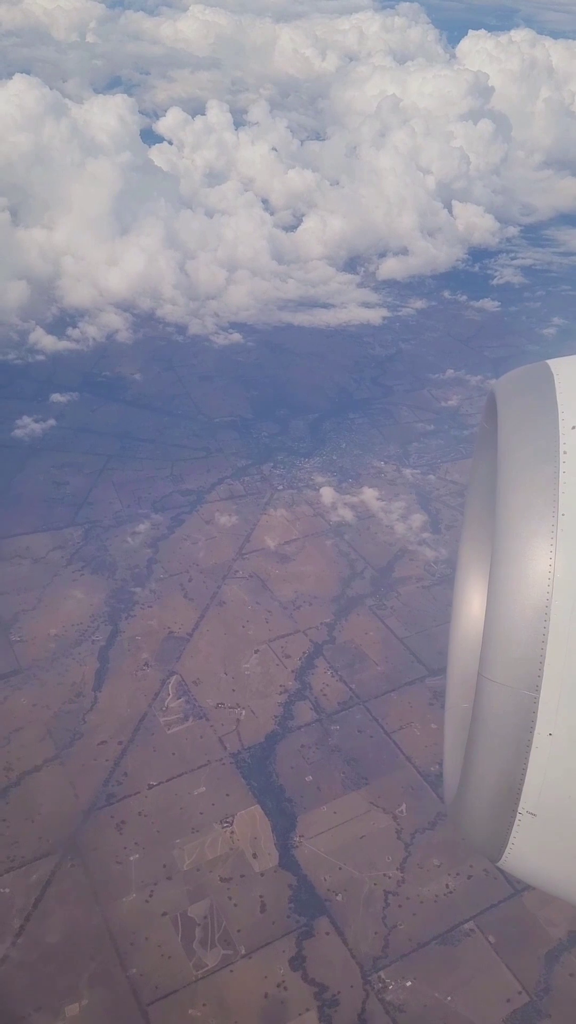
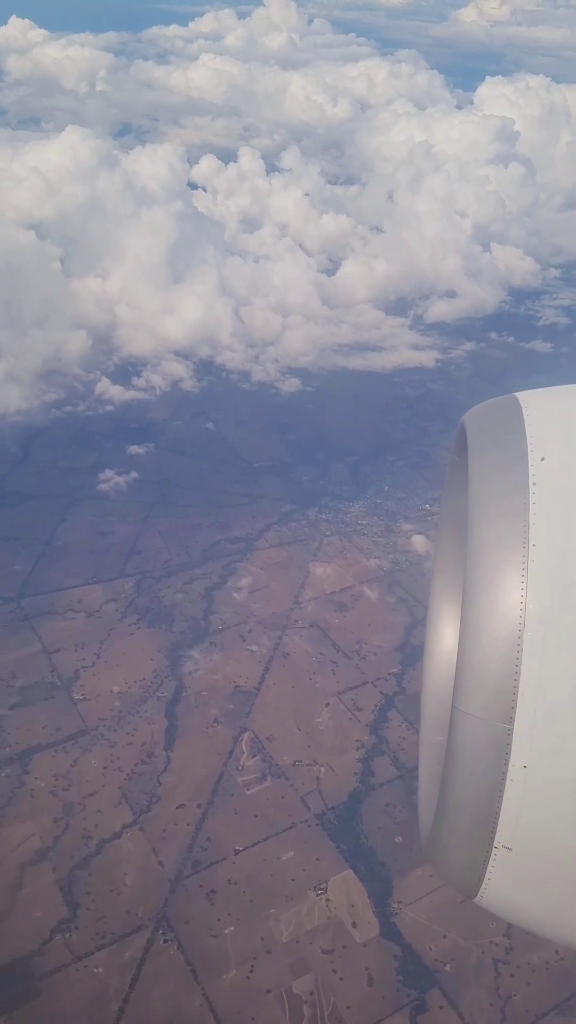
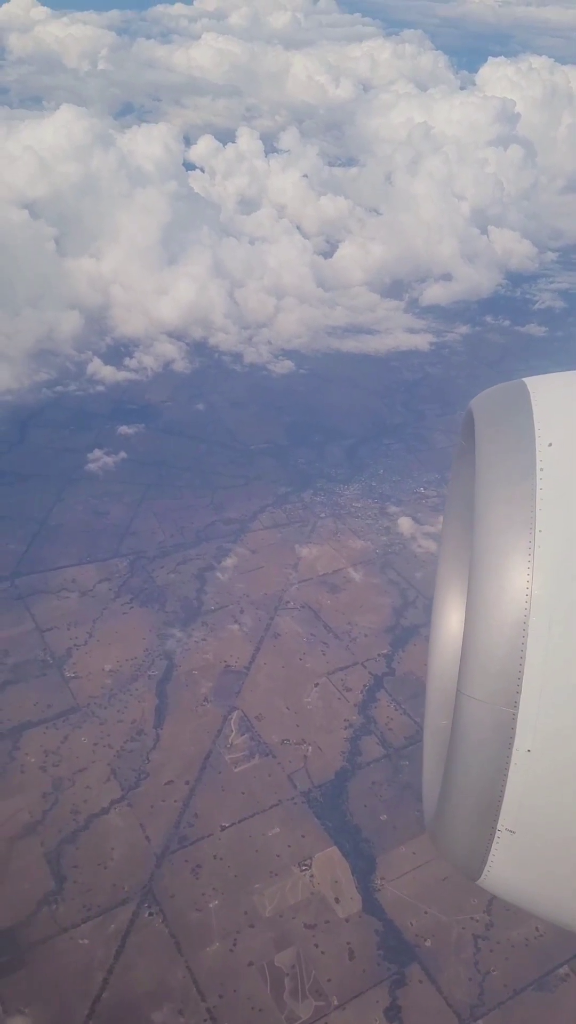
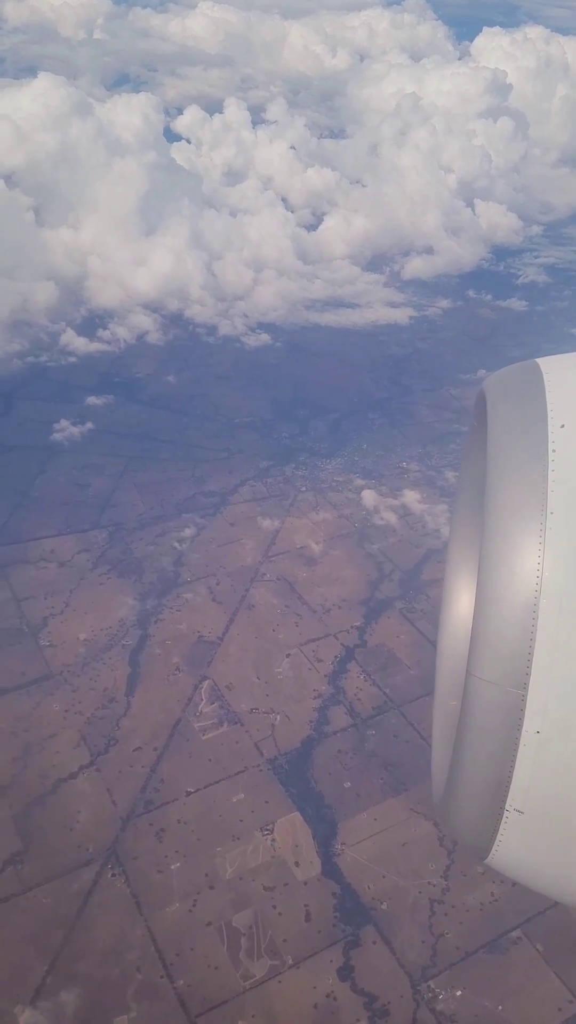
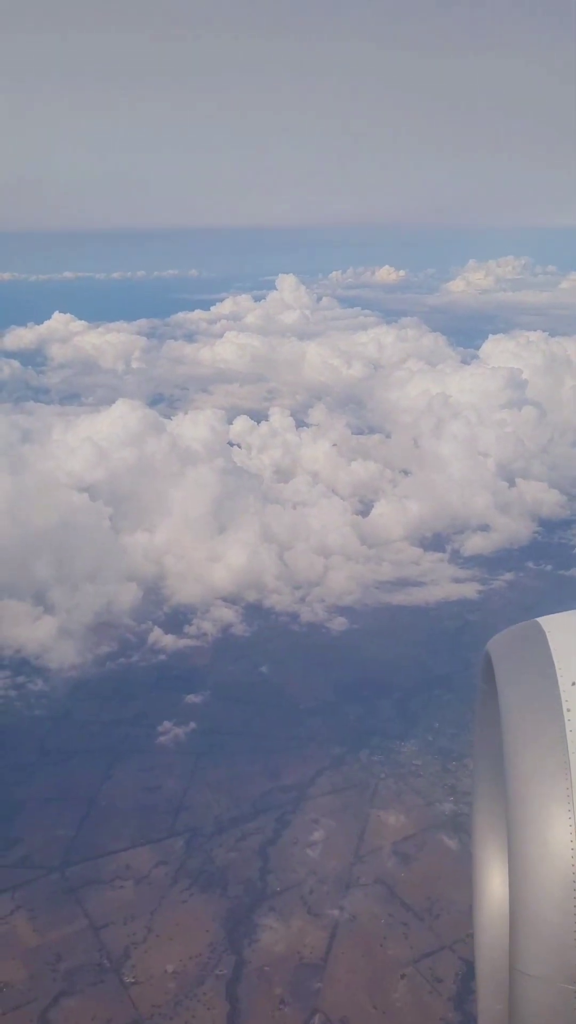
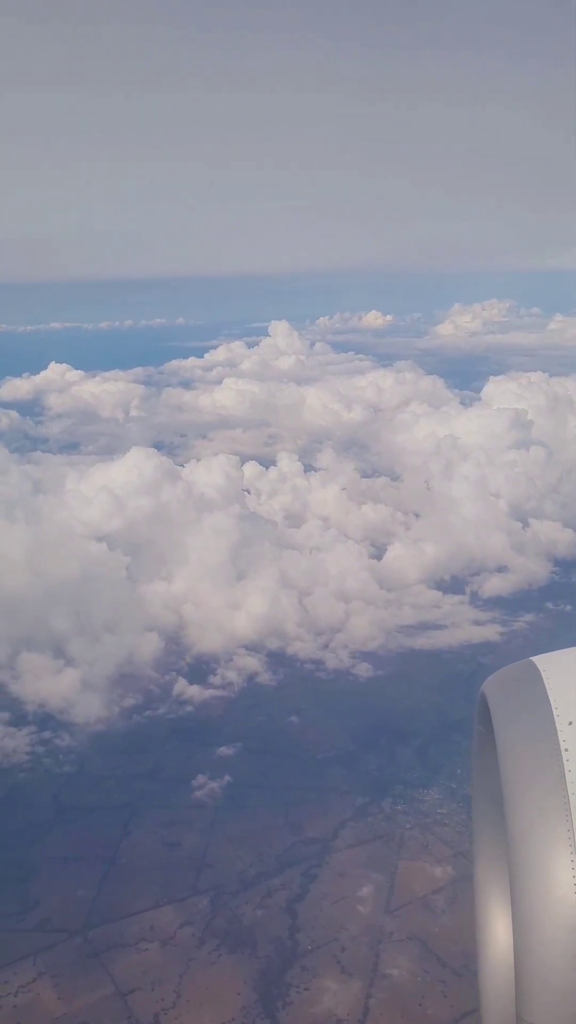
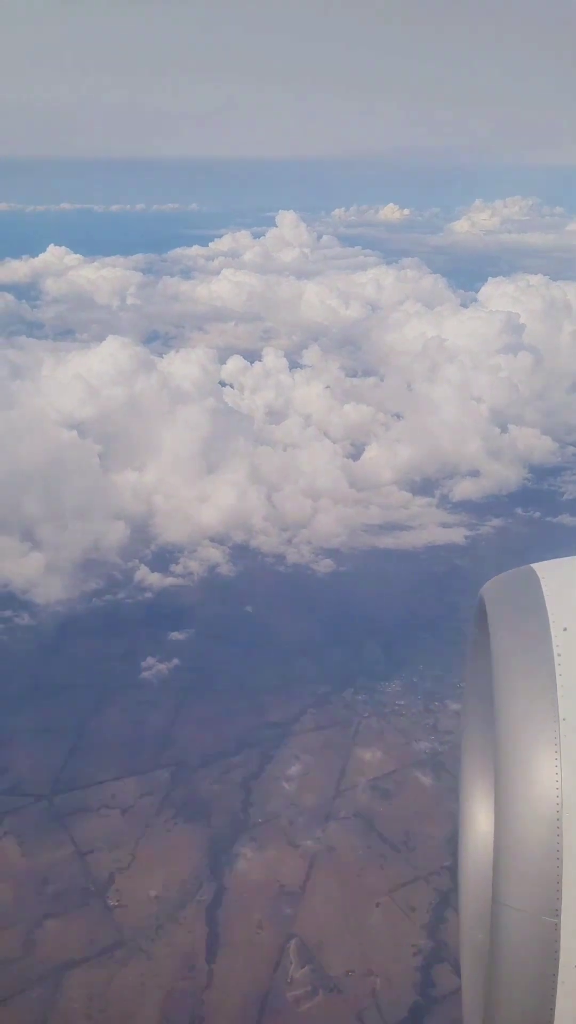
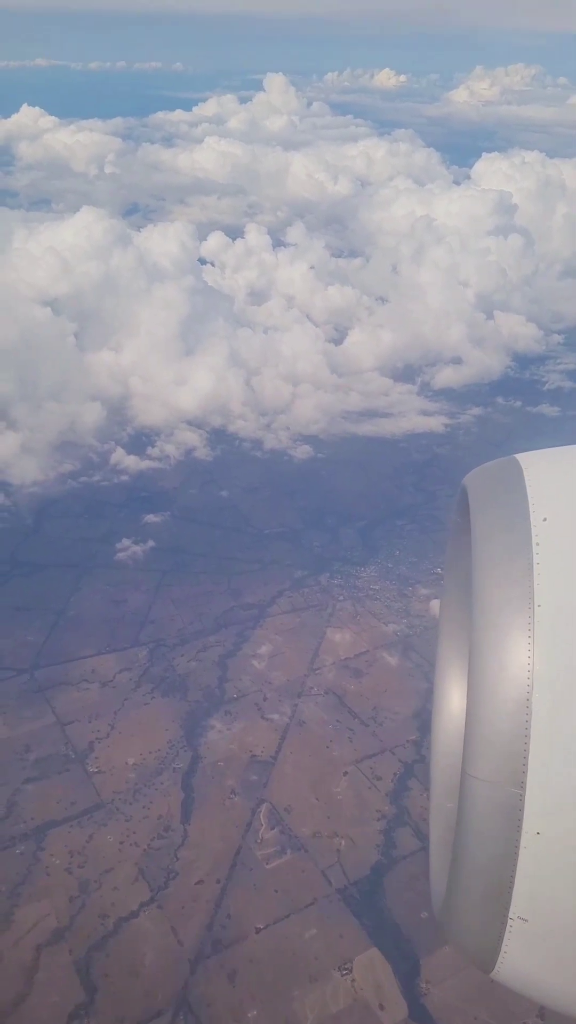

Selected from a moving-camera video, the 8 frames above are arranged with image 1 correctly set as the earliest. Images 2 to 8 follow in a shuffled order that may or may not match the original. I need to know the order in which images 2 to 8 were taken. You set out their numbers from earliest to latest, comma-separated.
4, 3, 2, 8, 7, 5, 6
